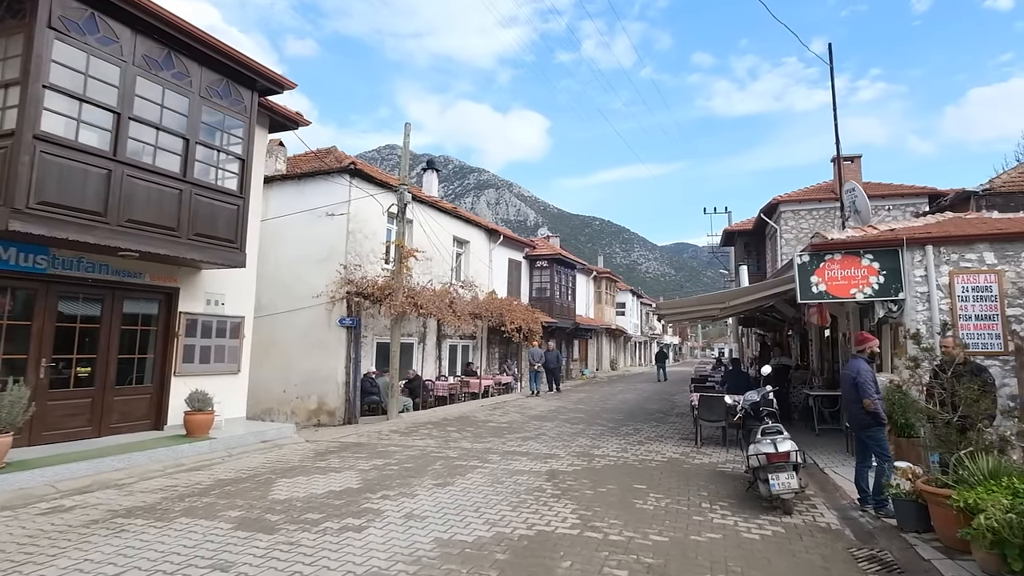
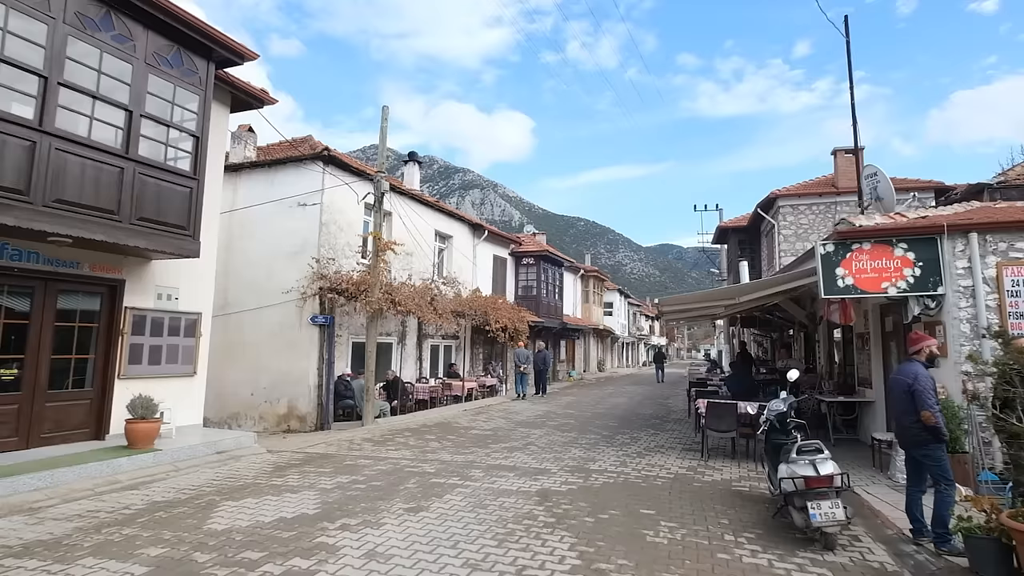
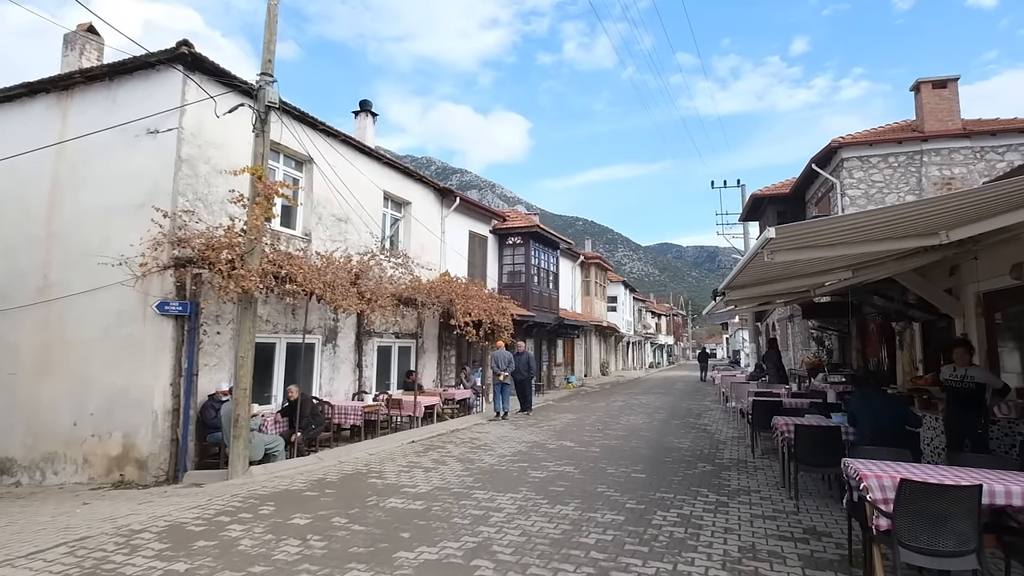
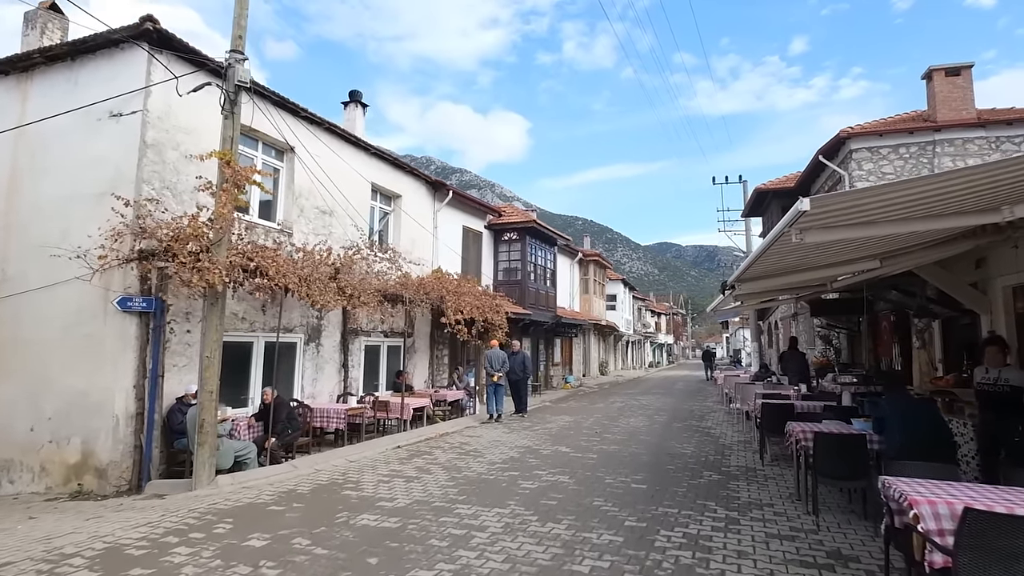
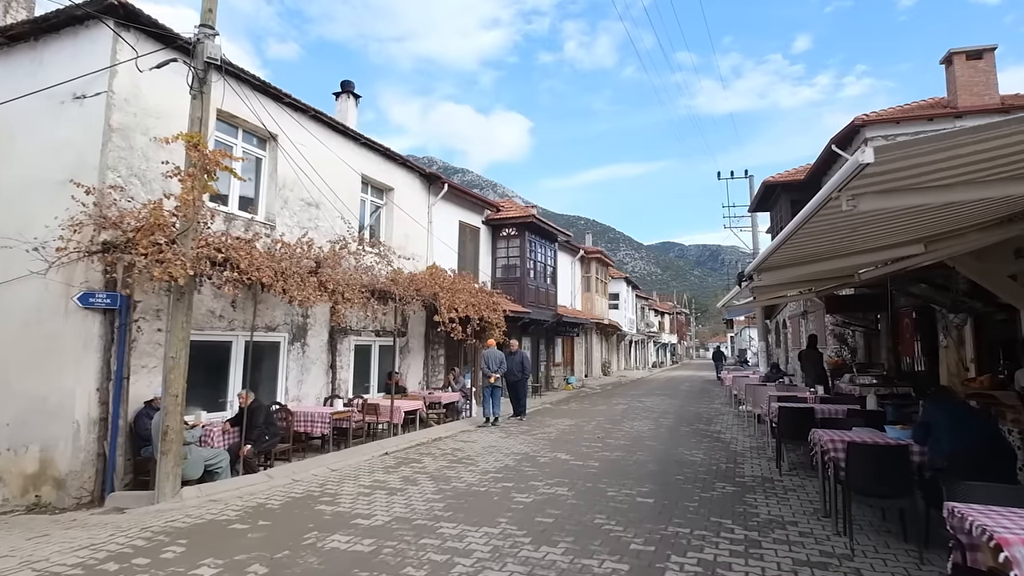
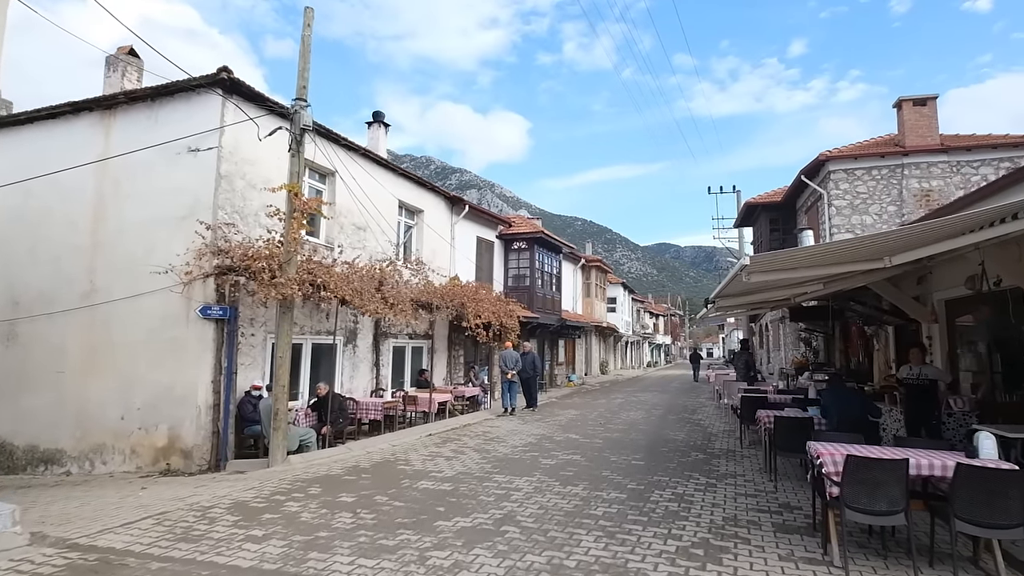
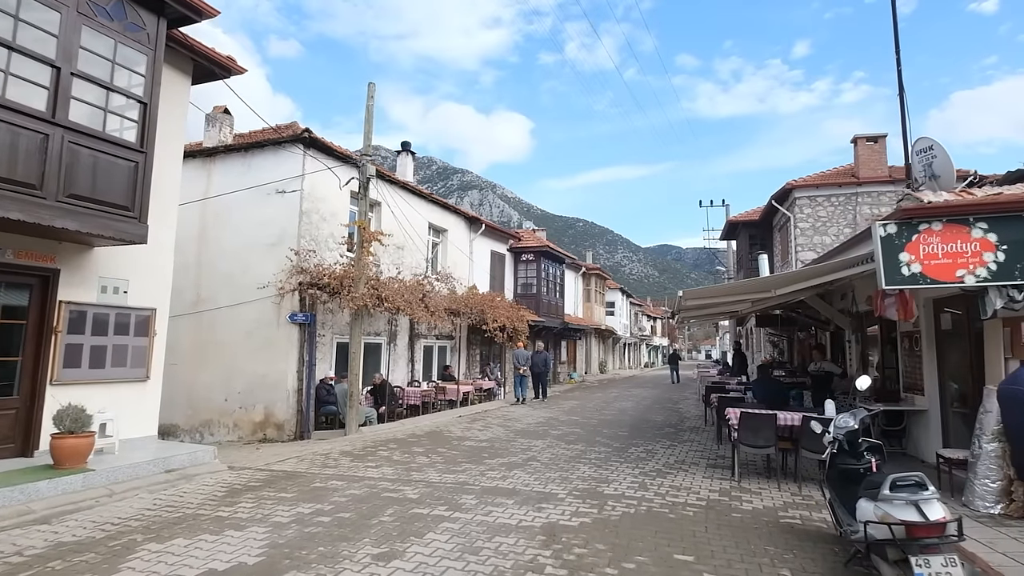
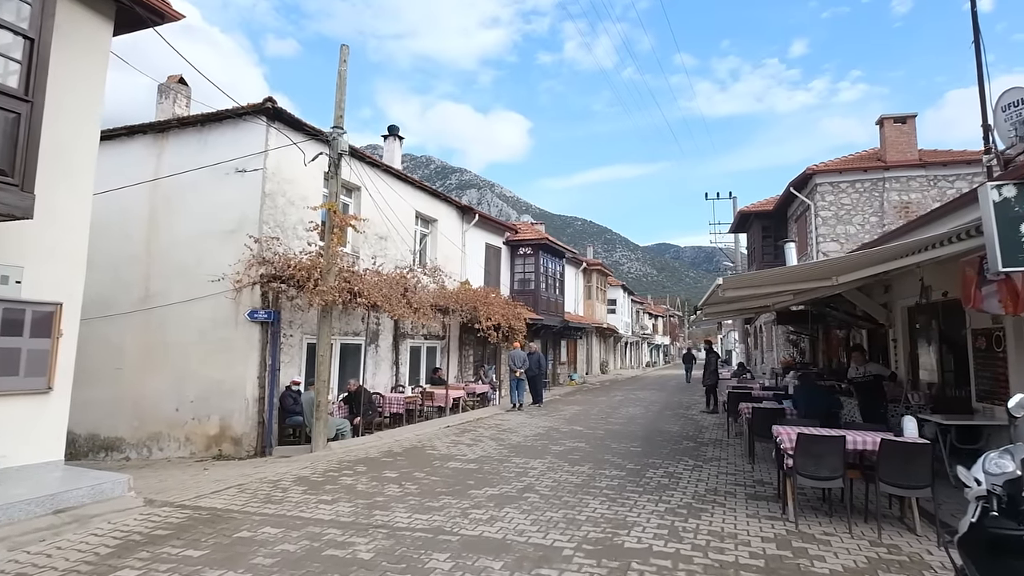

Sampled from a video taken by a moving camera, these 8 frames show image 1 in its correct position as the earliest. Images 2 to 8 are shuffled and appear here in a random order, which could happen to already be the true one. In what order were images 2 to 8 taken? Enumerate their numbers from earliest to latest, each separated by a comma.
2, 7, 8, 6, 3, 4, 5
